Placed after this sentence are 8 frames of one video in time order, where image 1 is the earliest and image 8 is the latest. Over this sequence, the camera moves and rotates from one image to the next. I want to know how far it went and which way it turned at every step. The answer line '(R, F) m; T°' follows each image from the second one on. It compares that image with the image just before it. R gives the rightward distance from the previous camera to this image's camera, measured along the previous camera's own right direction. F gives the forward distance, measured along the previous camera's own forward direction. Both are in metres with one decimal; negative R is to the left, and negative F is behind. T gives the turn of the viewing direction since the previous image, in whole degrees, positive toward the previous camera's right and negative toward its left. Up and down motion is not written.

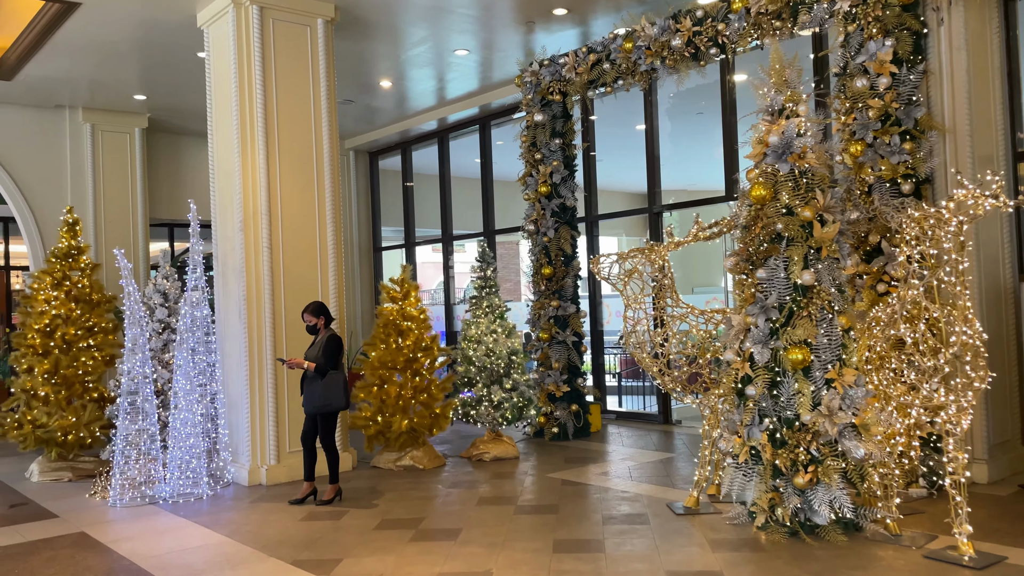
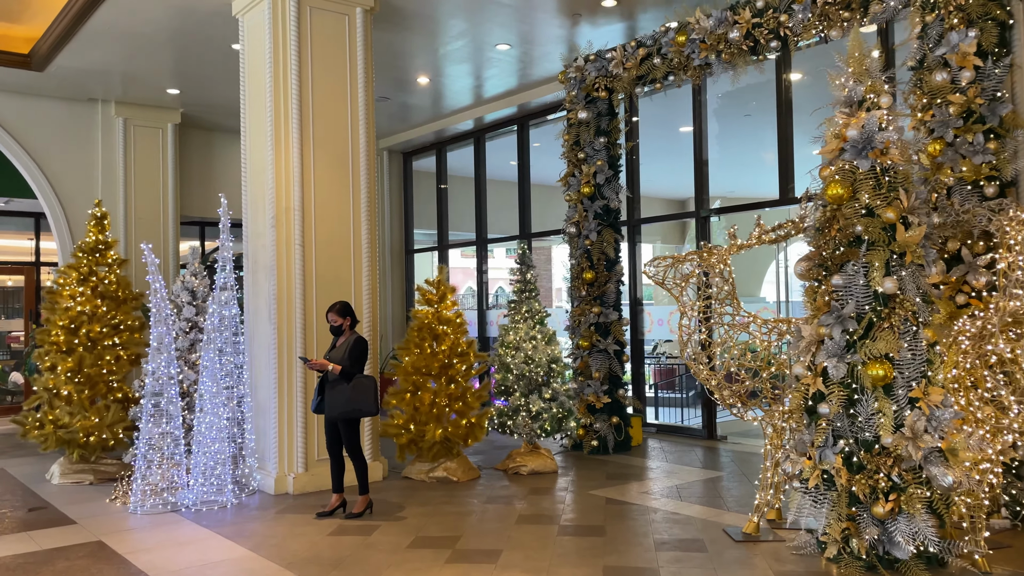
(-0.1, +0.3) m; -2°
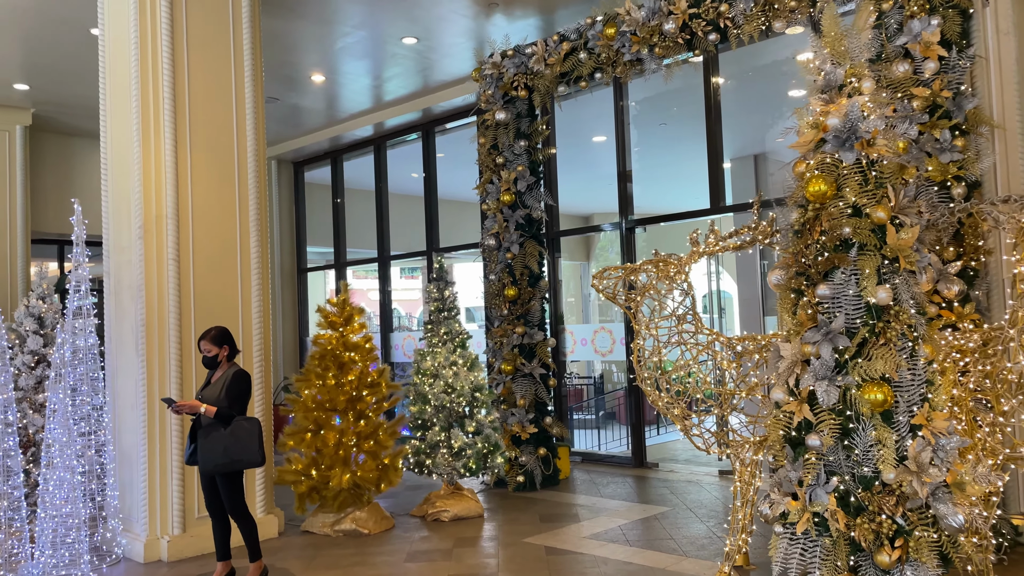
(-0.1, +0.7) m; +8°
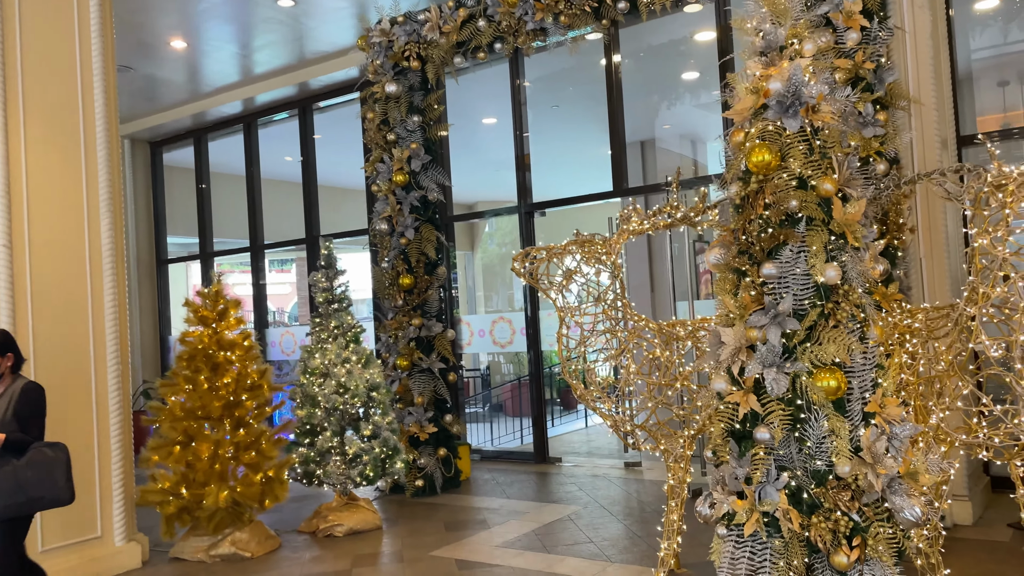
(-0.1, +0.4) m; +9°
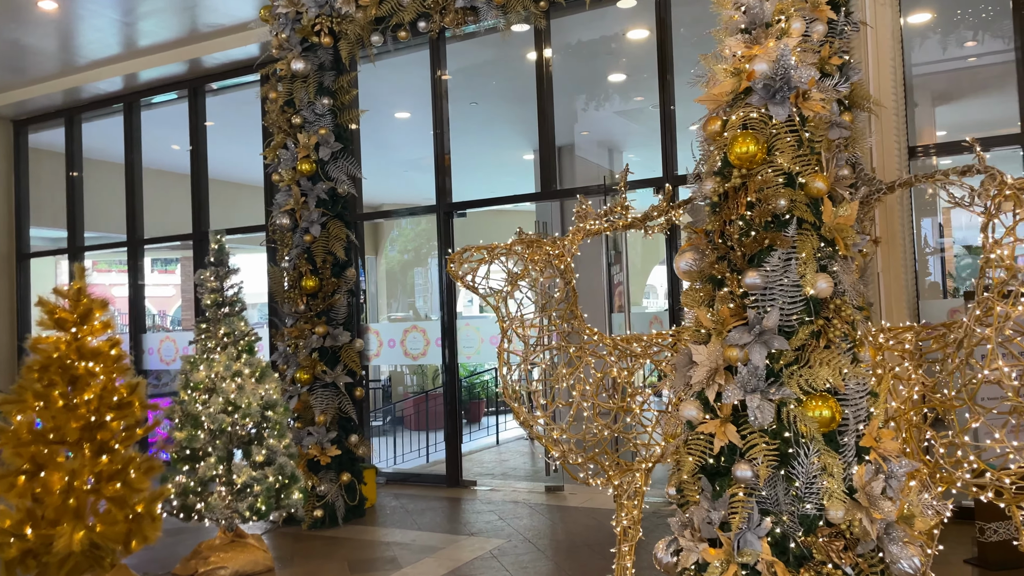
(-0.1, +0.5) m; +7°
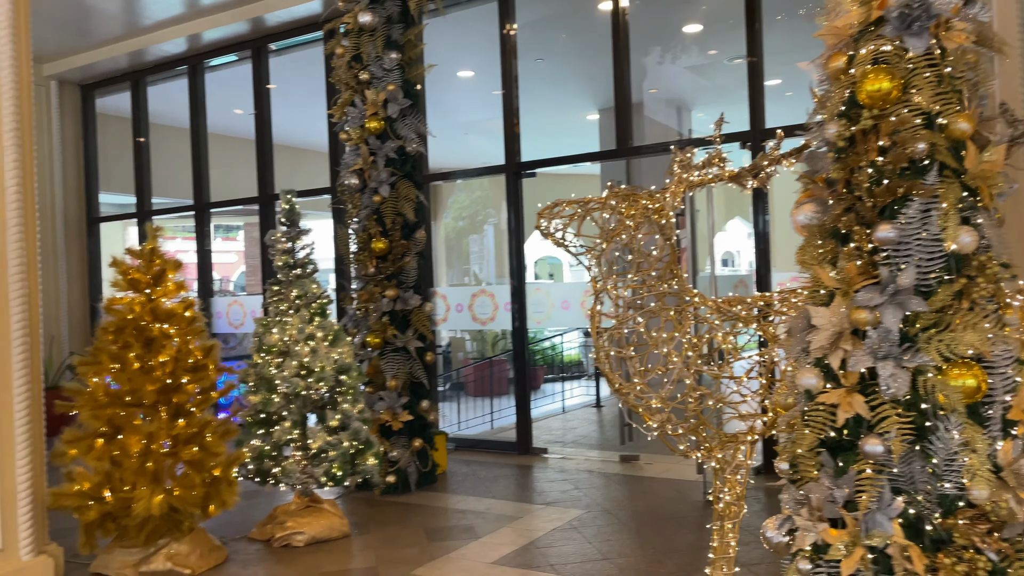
(-0.1, +0.2) m; -4°
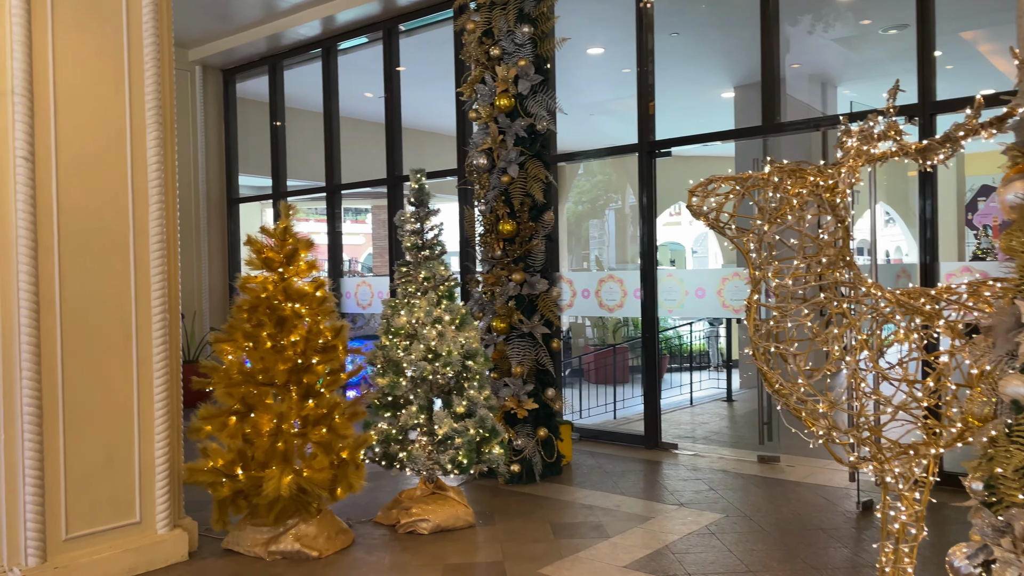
(-0.1, +0.2) m; -8°
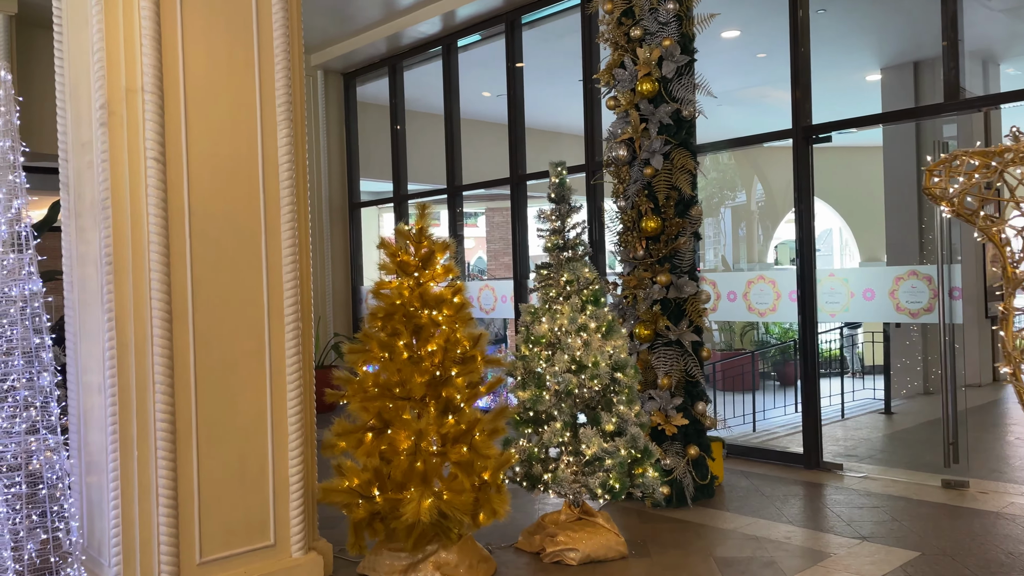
(-0.2, +0.3) m; -8°
